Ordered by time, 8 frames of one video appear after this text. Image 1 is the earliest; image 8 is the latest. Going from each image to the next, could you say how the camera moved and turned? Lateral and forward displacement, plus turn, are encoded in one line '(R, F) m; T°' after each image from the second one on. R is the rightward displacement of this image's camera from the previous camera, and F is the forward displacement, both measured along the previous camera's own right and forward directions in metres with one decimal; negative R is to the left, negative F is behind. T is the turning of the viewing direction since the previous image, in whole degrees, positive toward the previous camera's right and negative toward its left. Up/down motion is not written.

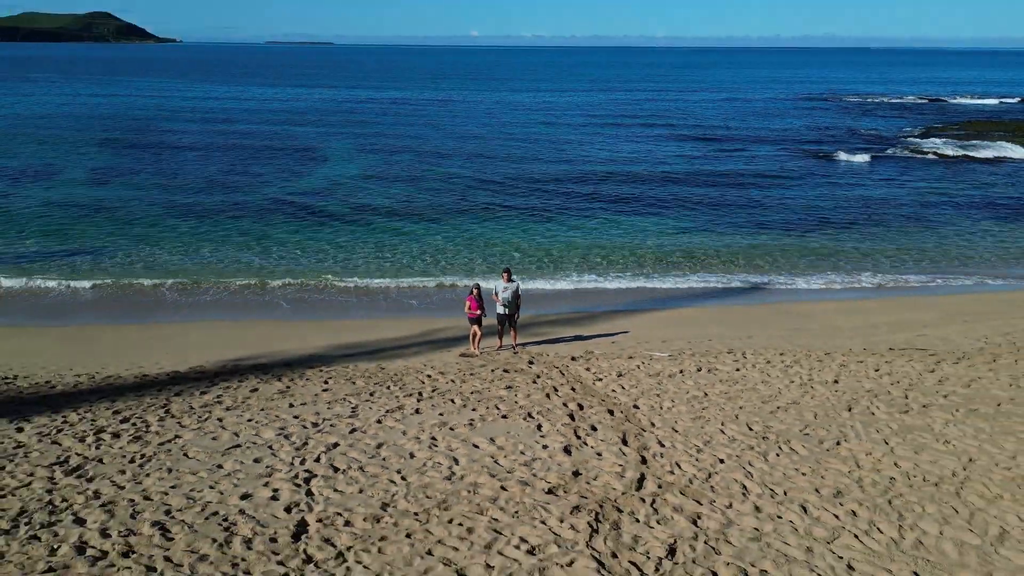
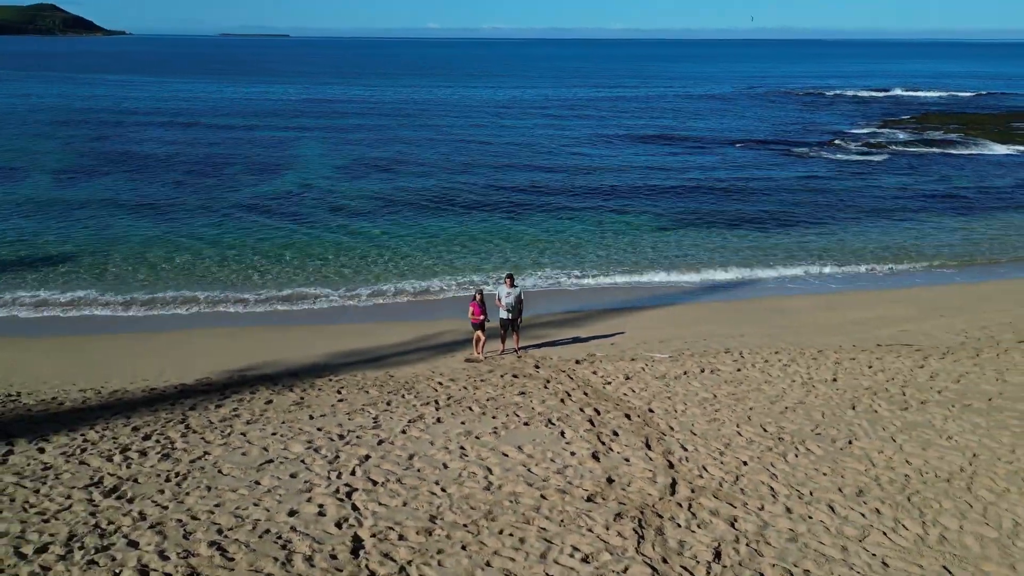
(-0.7, -0.2) m; +3°
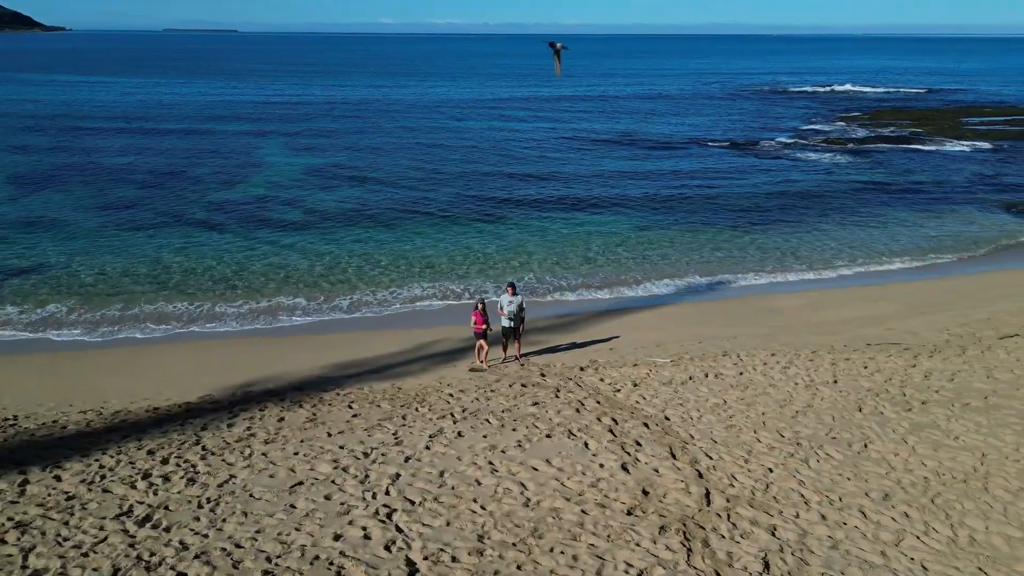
(-0.7, -0.1) m; +3°
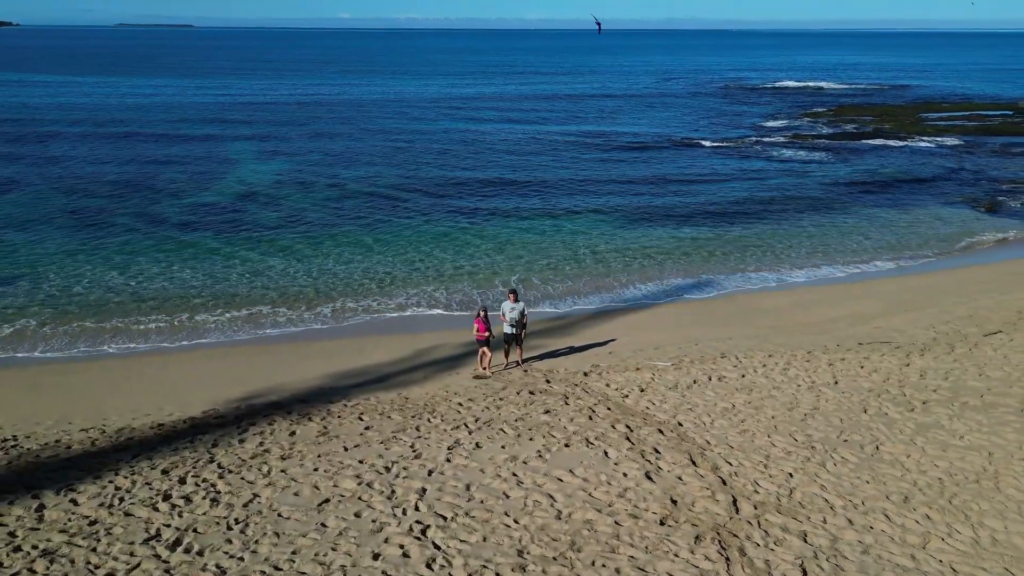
(-0.6, 0.0) m; +3°
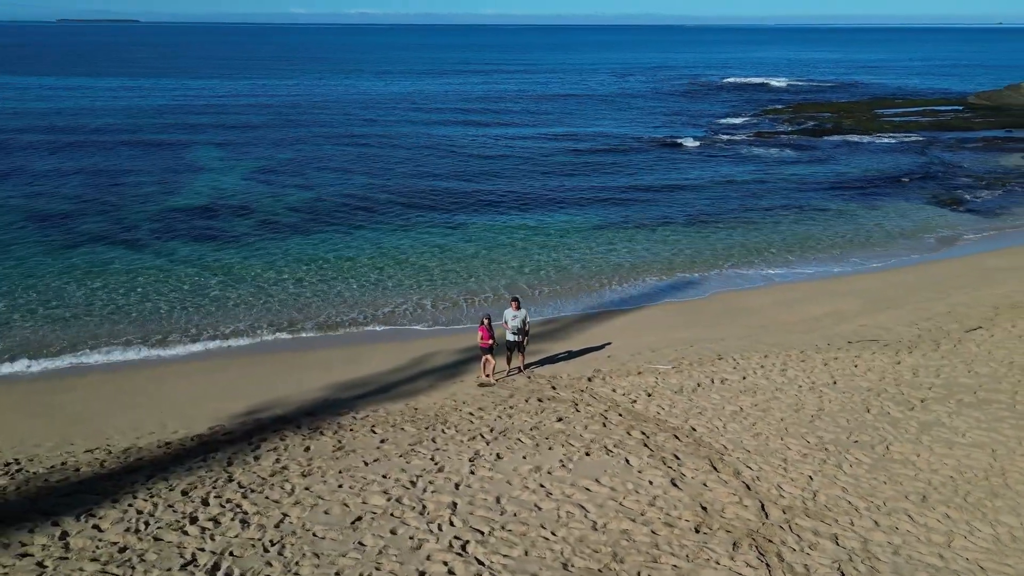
(-0.7, -0.1) m; +3°
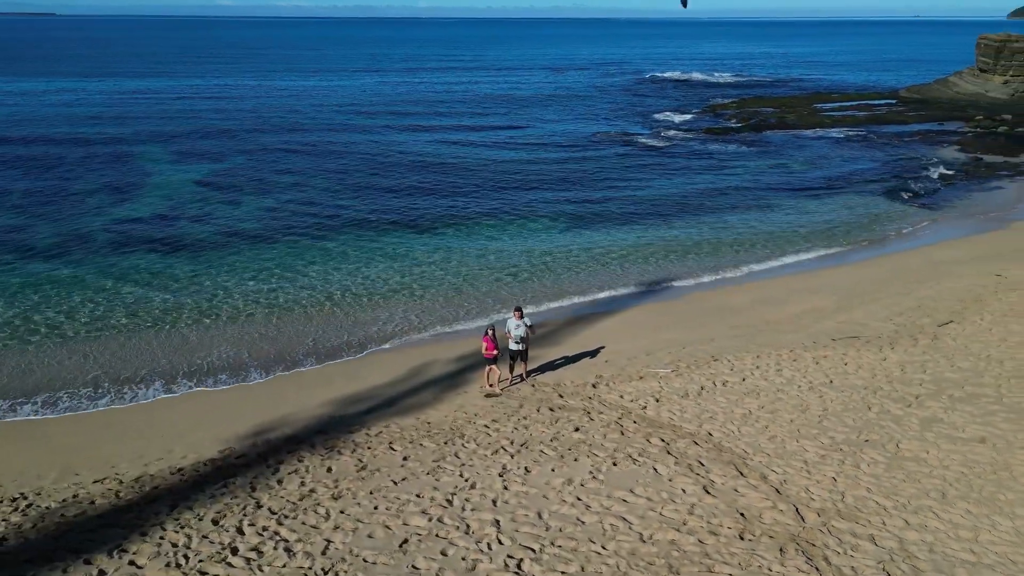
(-1.0, -0.1) m; +4°
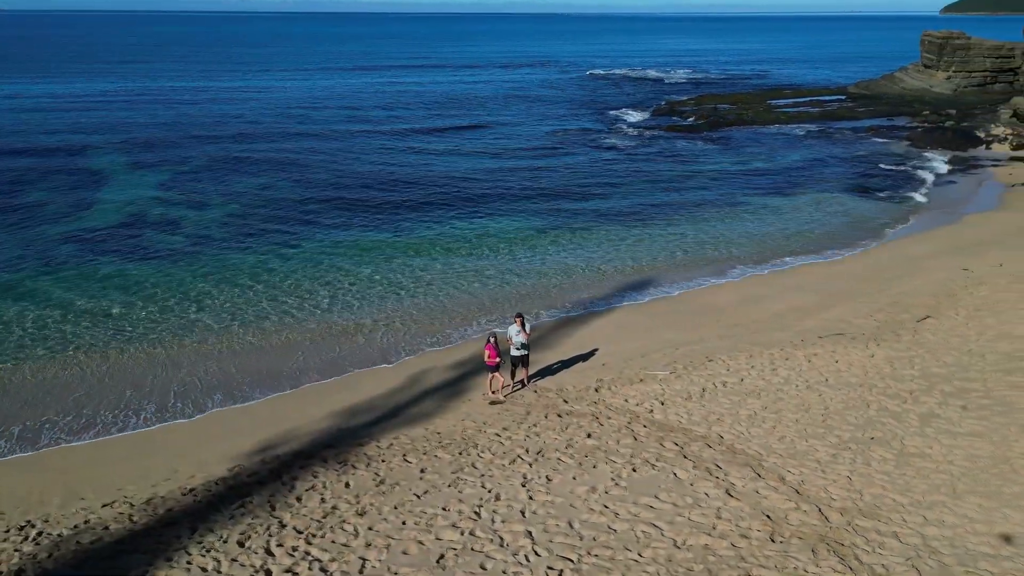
(-0.8, -0.1) m; +3°
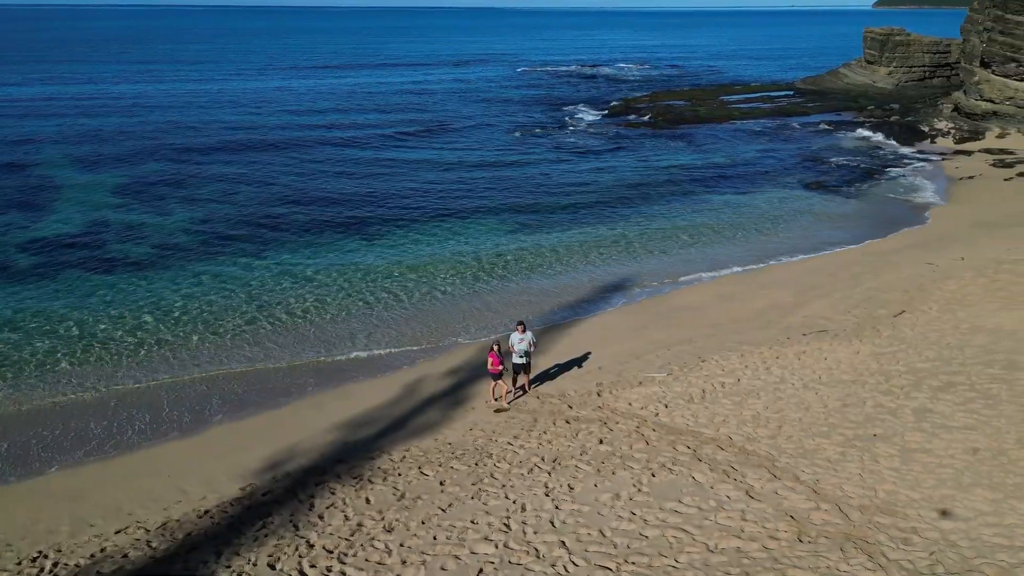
(-0.9, -0.1) m; +4°
